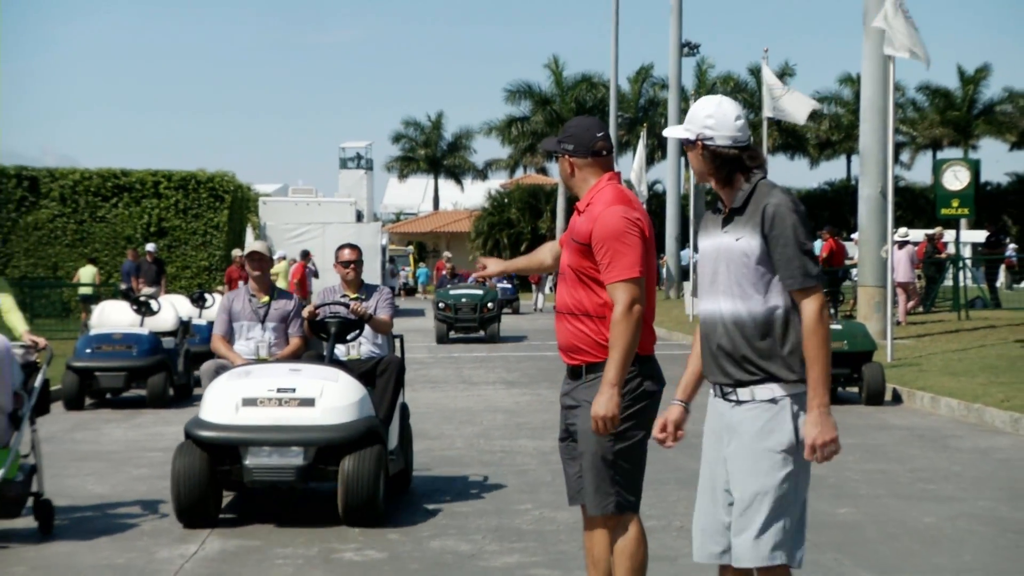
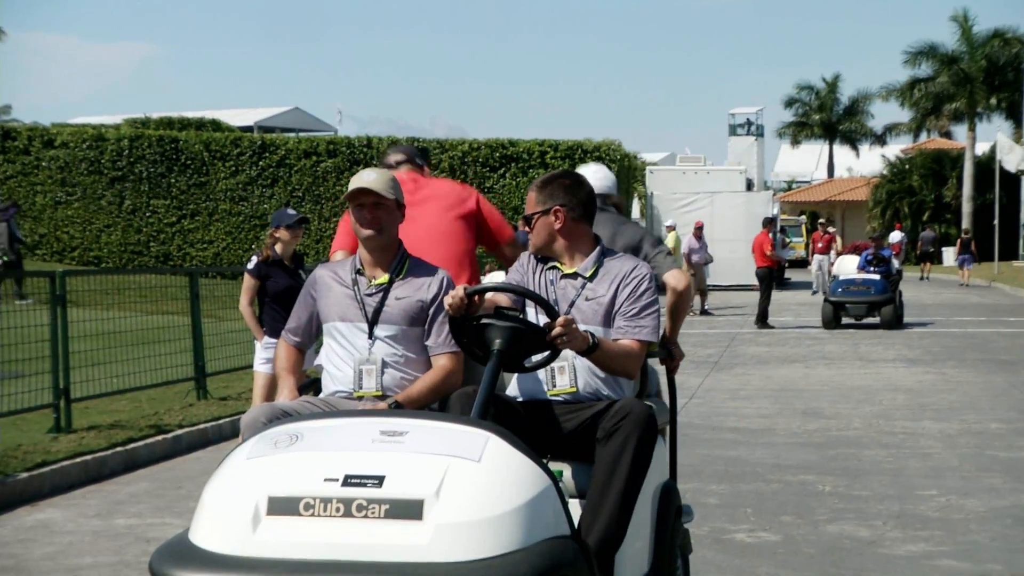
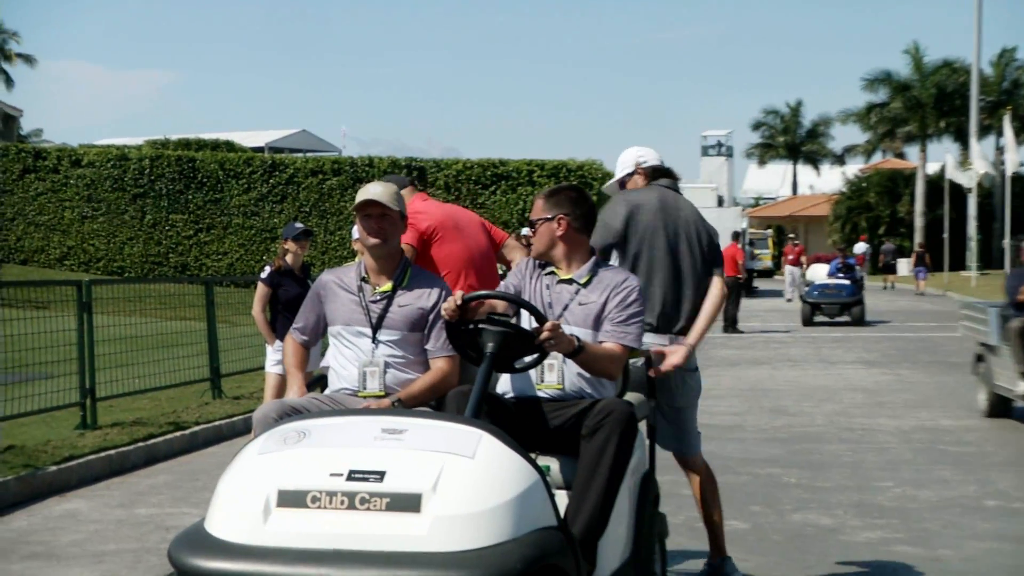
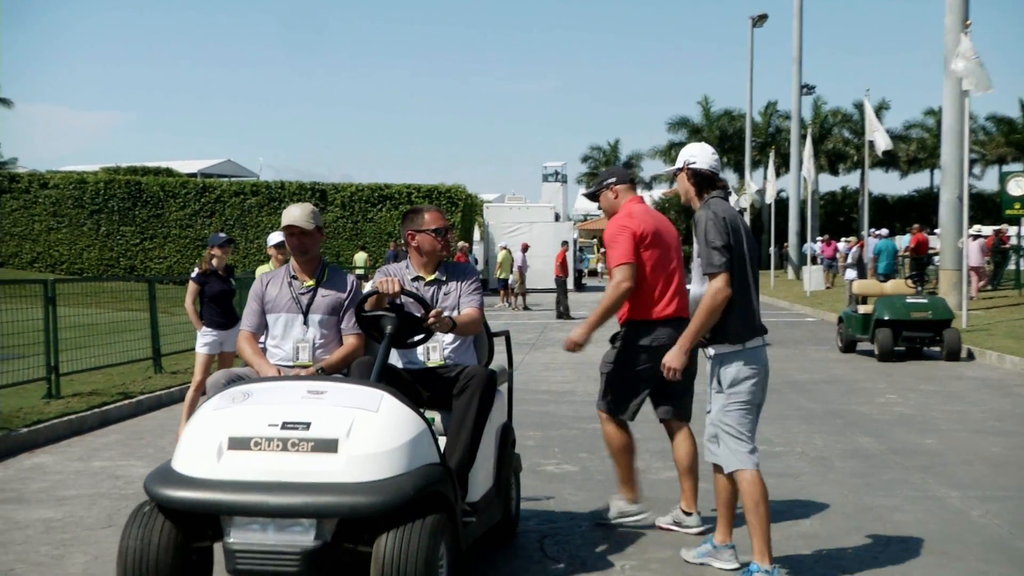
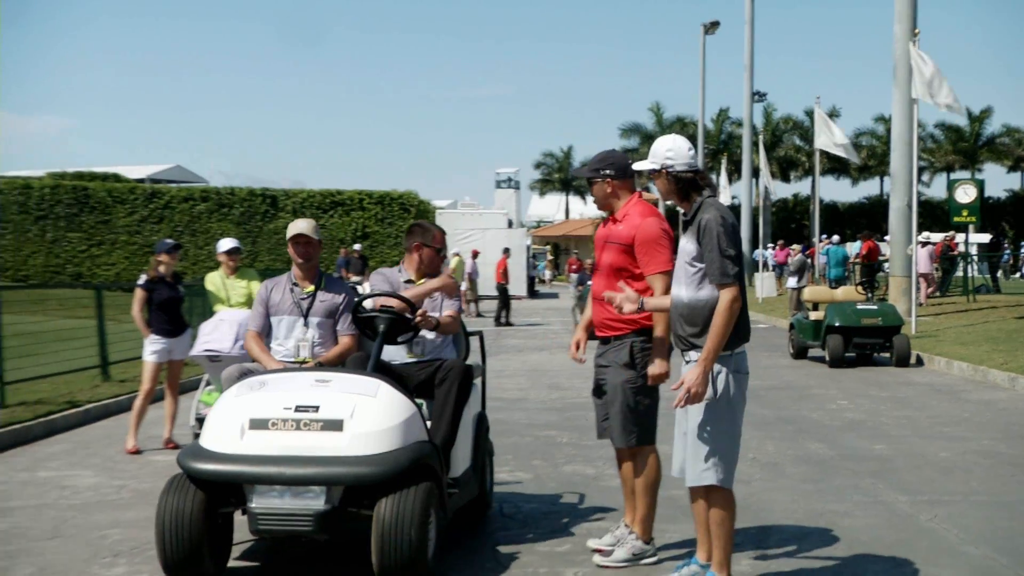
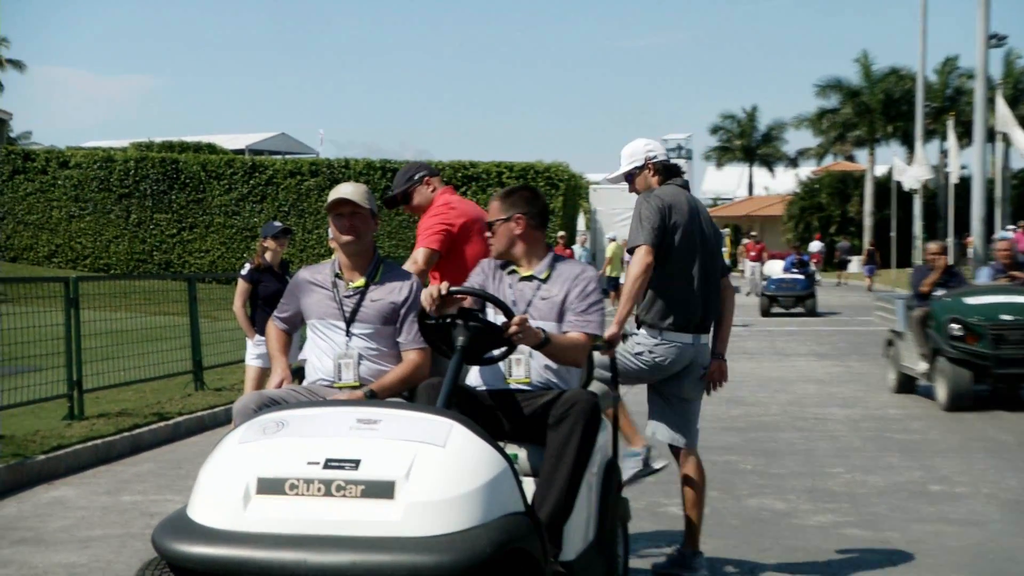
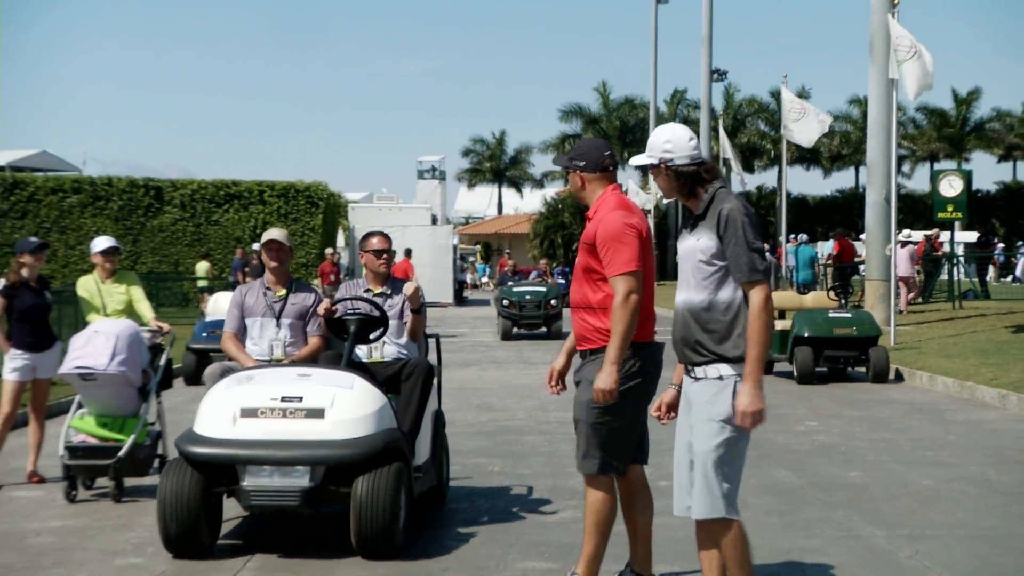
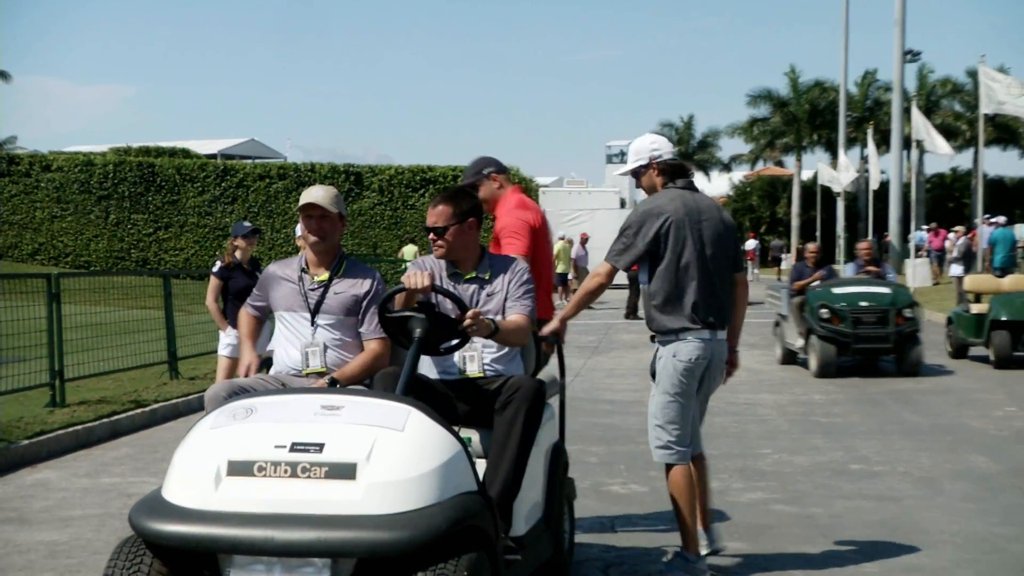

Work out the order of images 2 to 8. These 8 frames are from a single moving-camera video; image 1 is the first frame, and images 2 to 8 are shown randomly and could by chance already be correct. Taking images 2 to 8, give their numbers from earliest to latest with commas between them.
7, 5, 4, 8, 6, 3, 2
